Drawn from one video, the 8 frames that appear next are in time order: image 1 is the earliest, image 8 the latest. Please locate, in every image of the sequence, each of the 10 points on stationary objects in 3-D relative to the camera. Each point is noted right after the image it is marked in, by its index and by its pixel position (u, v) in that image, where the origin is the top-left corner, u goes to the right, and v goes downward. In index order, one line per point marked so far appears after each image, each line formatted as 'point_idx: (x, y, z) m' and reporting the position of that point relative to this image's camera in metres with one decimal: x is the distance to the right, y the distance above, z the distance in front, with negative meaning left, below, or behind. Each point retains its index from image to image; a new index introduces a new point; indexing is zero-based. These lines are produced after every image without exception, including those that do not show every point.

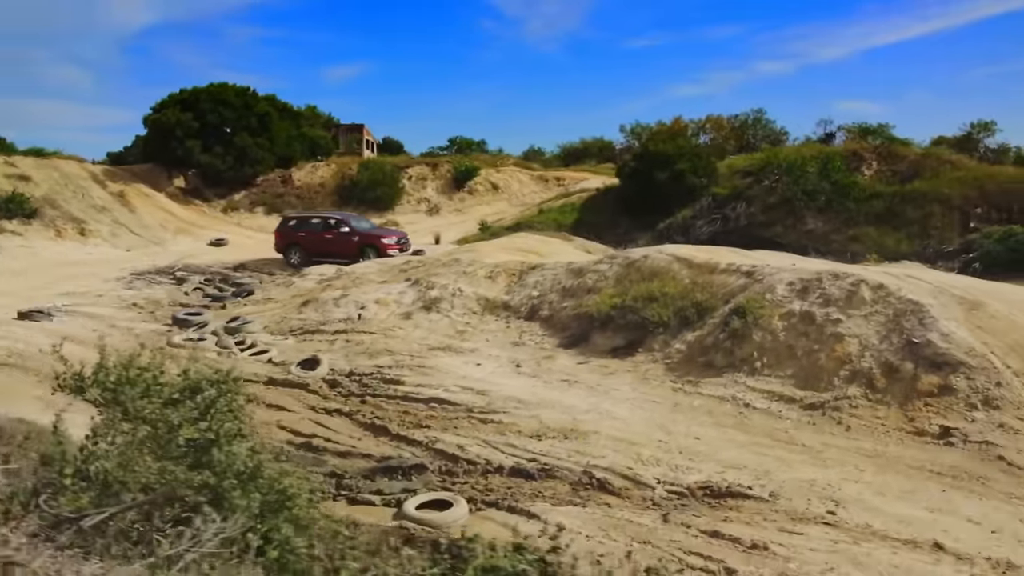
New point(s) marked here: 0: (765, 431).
0: (+3.4, -1.9, +9.2) m
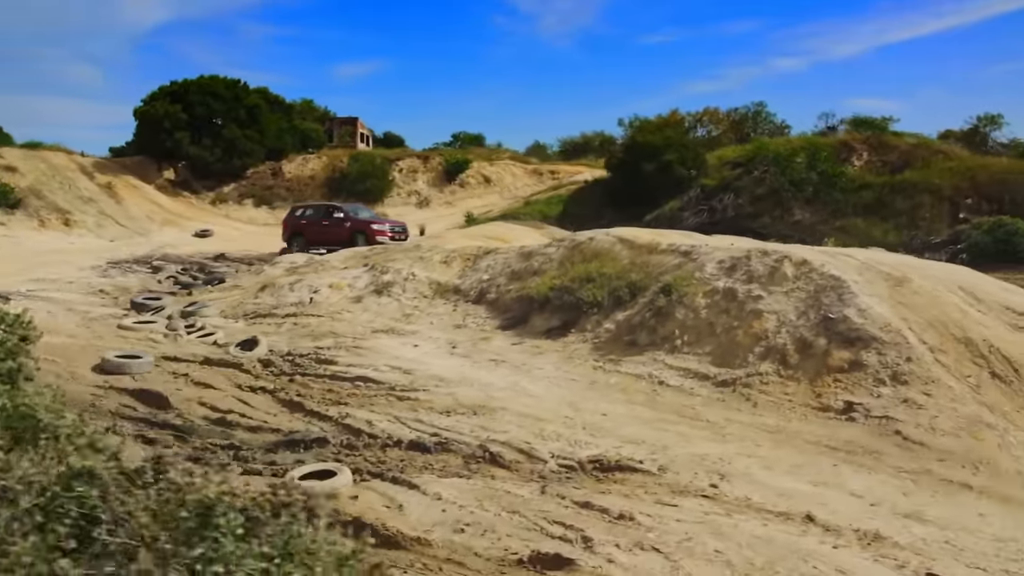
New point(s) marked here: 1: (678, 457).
0: (+2.1, -1.6, +8.9) m
1: (+1.9, -2.0, +7.8) m
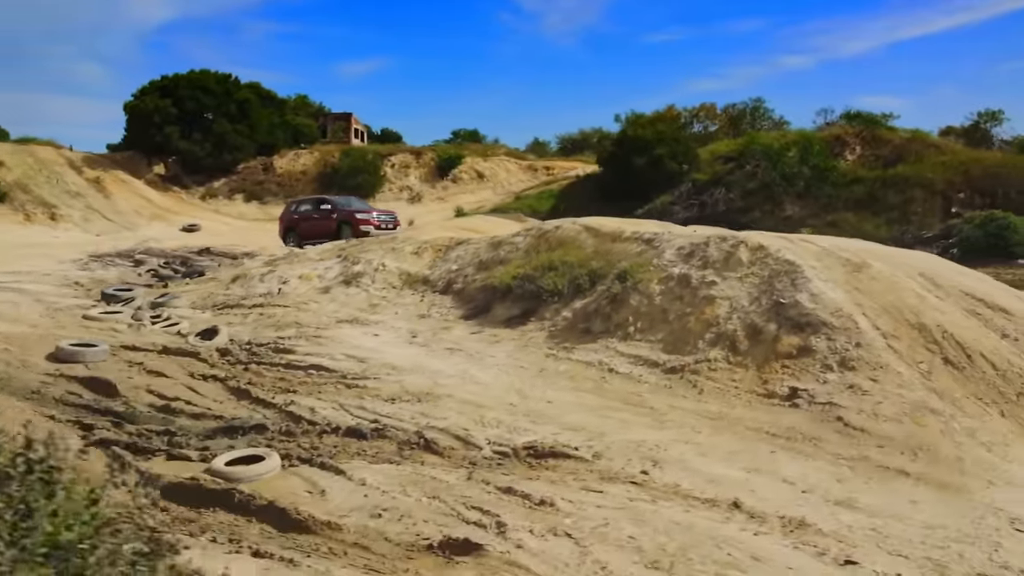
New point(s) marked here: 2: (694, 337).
0: (+1.4, -1.4, +8.7) m
1: (+1.1, -1.8, +7.6) m
2: (+2.5, -0.7, +9.1) m
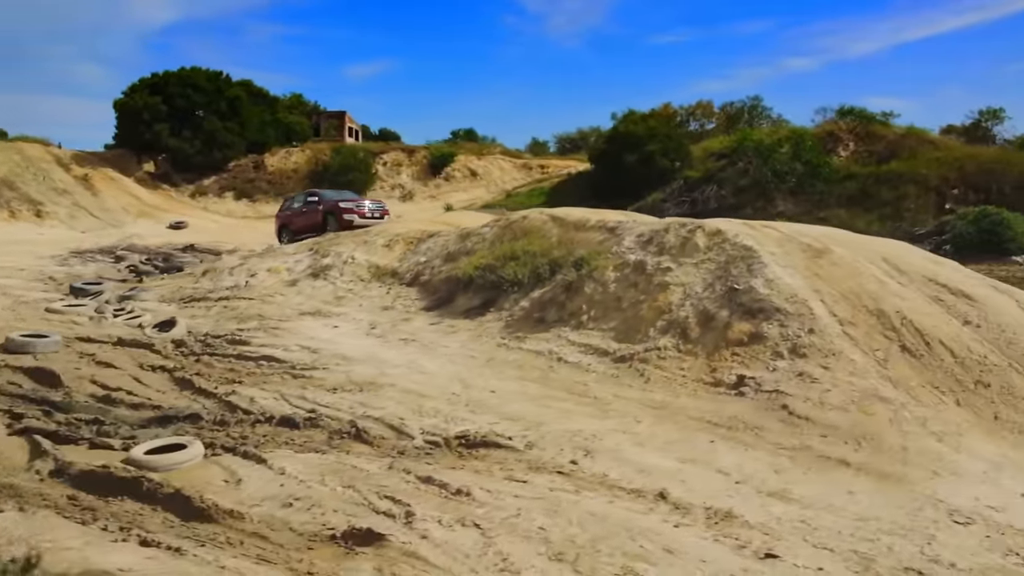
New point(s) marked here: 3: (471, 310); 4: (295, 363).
0: (+0.7, -1.2, +8.3) m
1: (+0.4, -1.6, +7.2) m
2: (+1.7, -0.5, +8.7) m
3: (-0.7, -0.4, +11.7) m
4: (-3.4, -1.2, +10.6) m
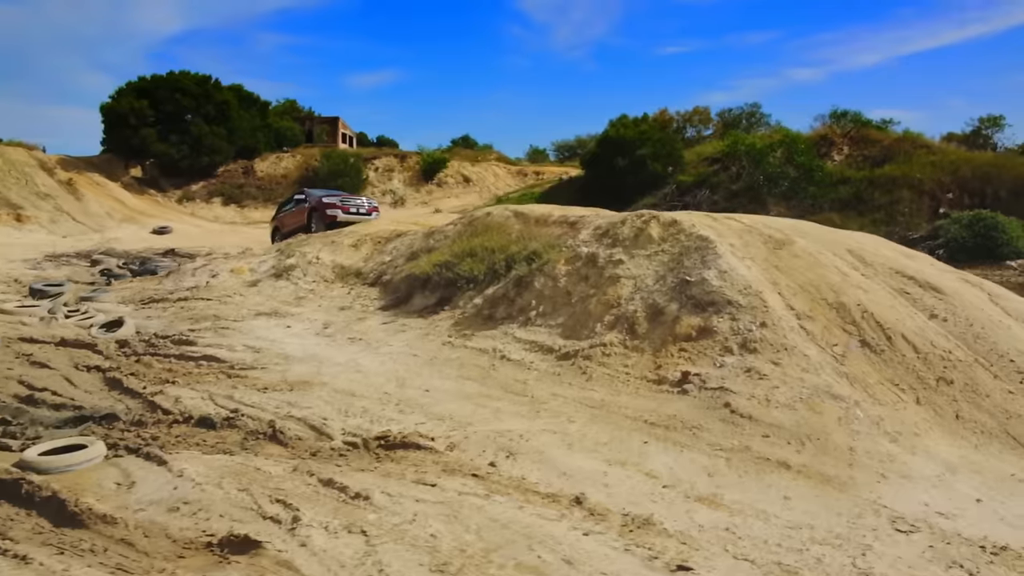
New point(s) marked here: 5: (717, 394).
0: (-0.1, -1.1, +7.8) m
1: (-0.4, -1.4, +6.6) m
2: (+1.0, -0.4, +8.2) m
3: (-1.4, -0.3, +11.2) m
4: (-4.1, -1.1, +10.0) m
5: (+2.0, -1.0, +6.5) m
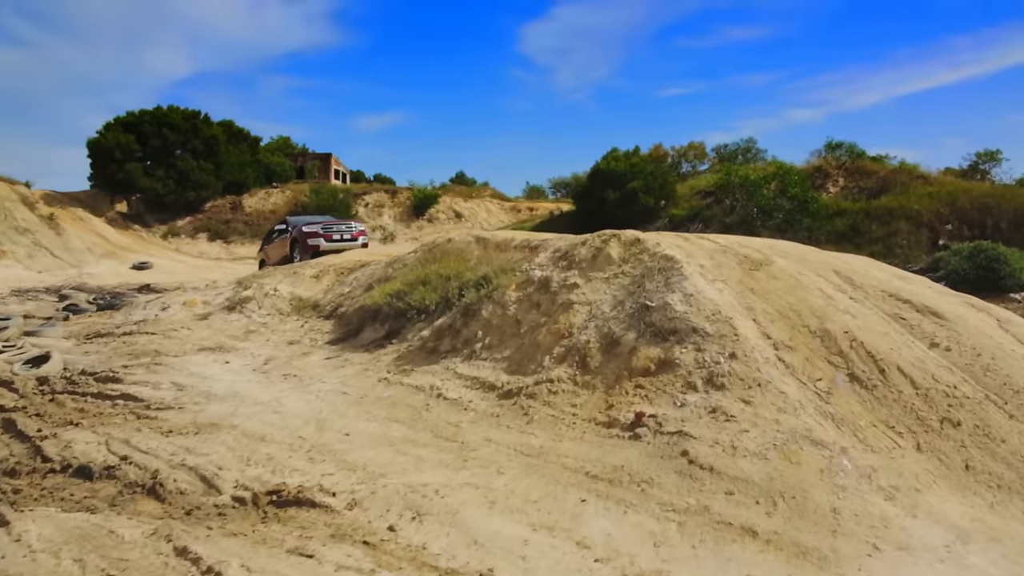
0: (-0.8, -1.4, +6.7) m
1: (-1.0, -1.6, +5.5) m
2: (+0.3, -0.7, +7.1) m
3: (-2.1, -0.8, +10.1) m
4: (-4.8, -1.5, +8.9) m
5: (+1.3, -1.2, +5.4) m
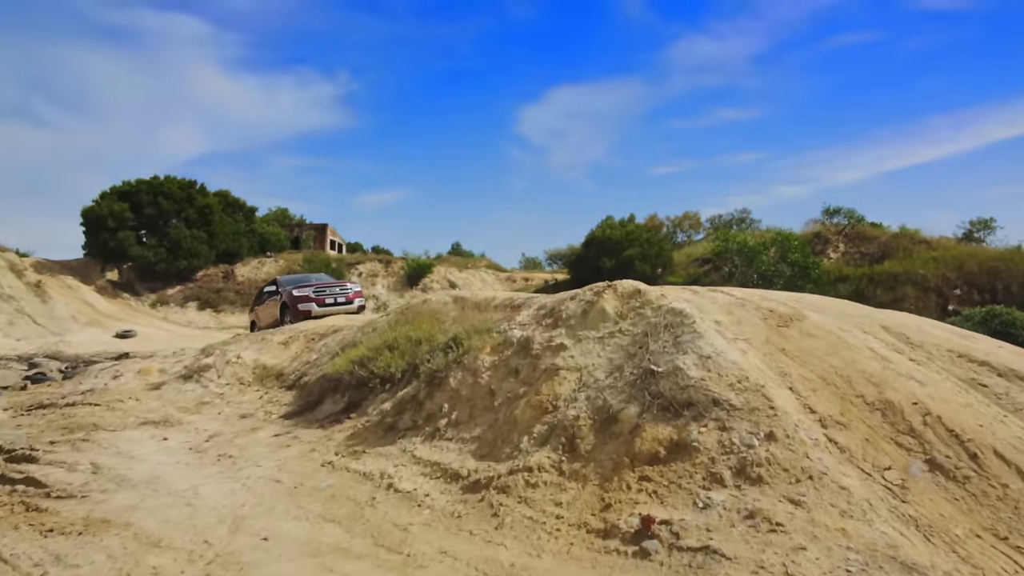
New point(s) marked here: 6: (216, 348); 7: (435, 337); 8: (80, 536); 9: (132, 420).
0: (-1.0, -1.8, +5.1) m
1: (-1.3, -2.0, +3.9) m
2: (+0.1, -1.2, +5.6) m
3: (-2.3, -1.6, +8.6) m
4: (-5.0, -2.2, +7.4) m
5: (+1.0, -1.5, +3.8) m
6: (-6.1, -1.2, +14.0) m
7: (-0.9, -0.6, +8.4) m
8: (-3.6, -2.1, +5.6) m
9: (-6.2, -2.1, +11.0) m
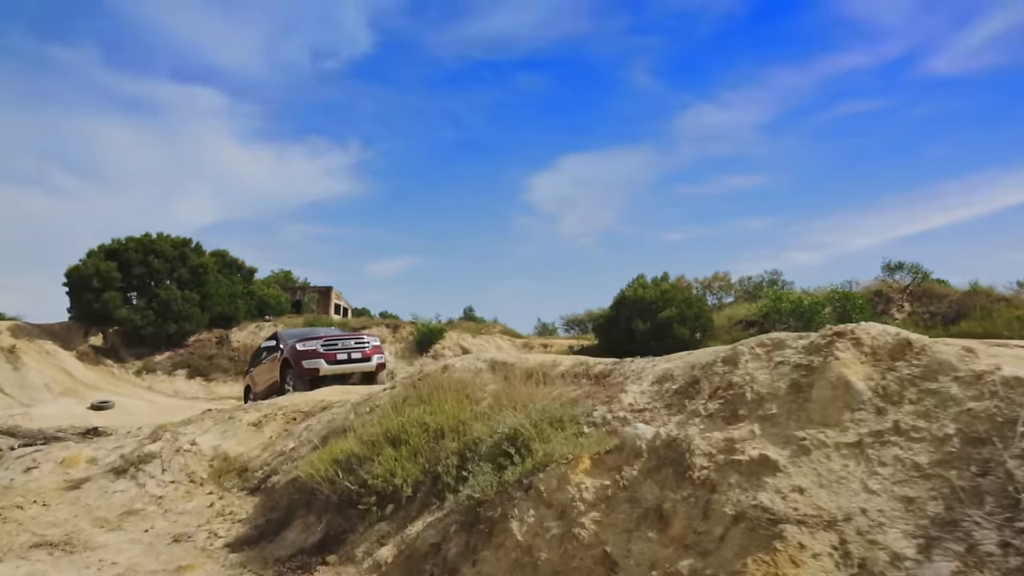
0: (-0.4, -1.9, +1.8) m
1: (-0.7, -1.9, +0.6) m
2: (+0.7, -1.3, +2.3) m
3: (-1.7, -2.1, +5.3) m
4: (-4.4, -2.5, +4.0) m
5: (+1.6, -1.5, +0.5) m
6: (-5.4, -2.2, +10.7) m
7: (-0.3, -1.1, +5.1) m
8: (-3.0, -2.3, +2.3) m
9: (-5.5, -2.8, +7.6) m
